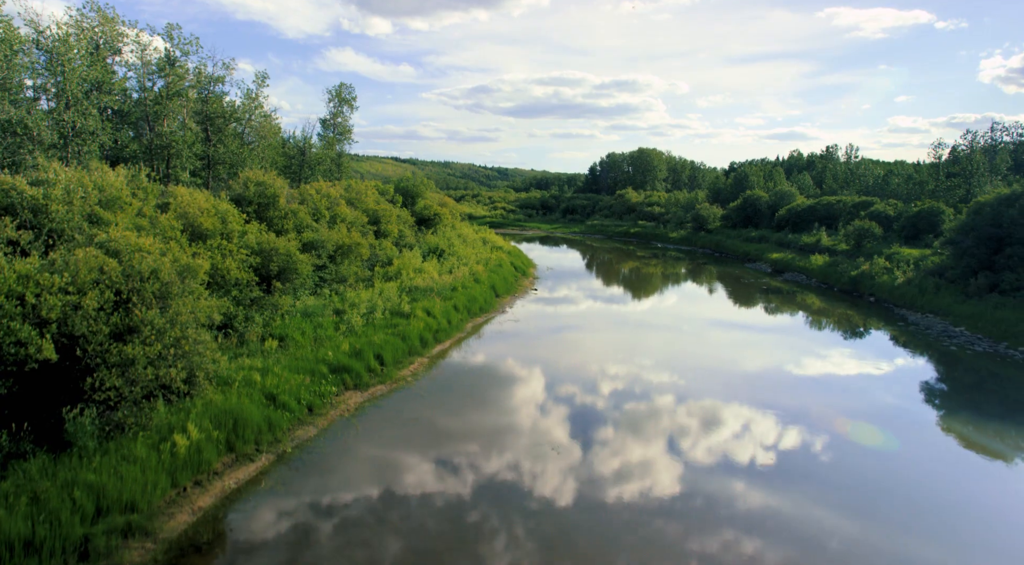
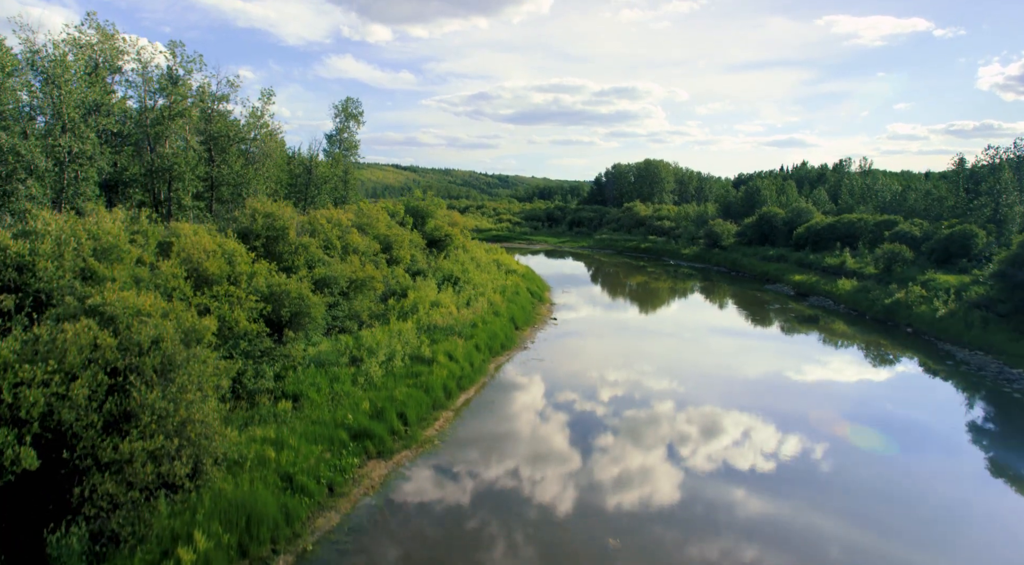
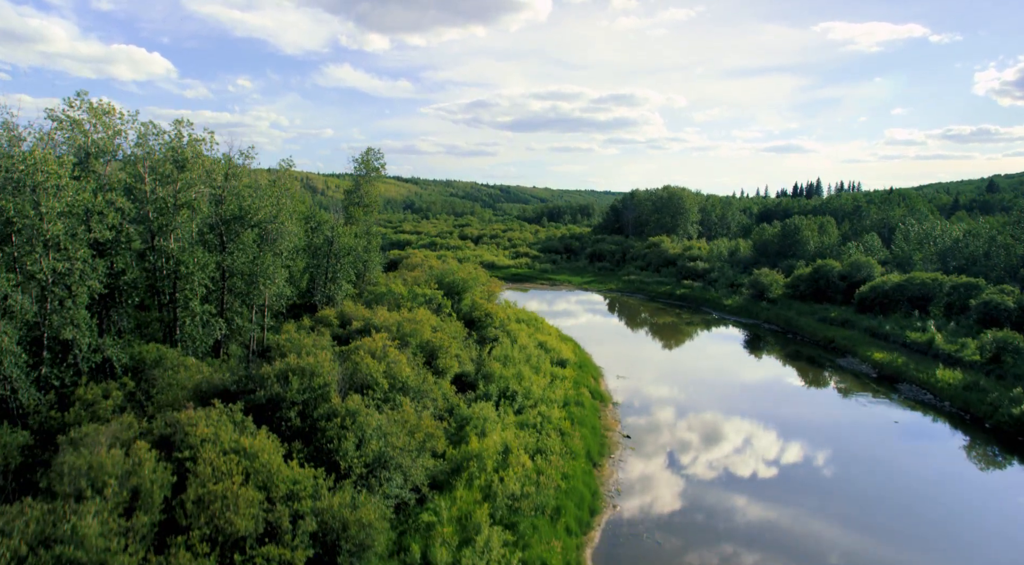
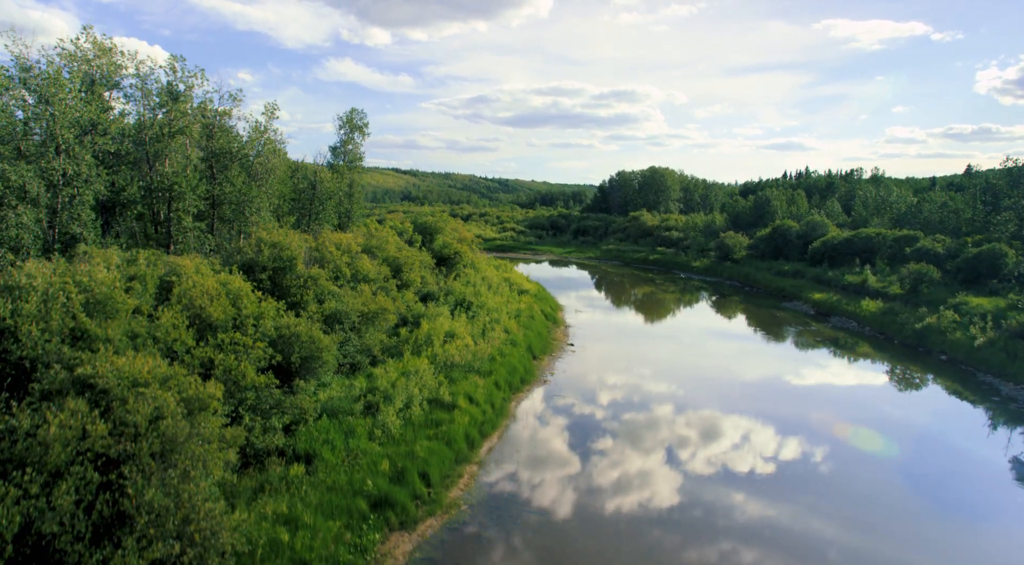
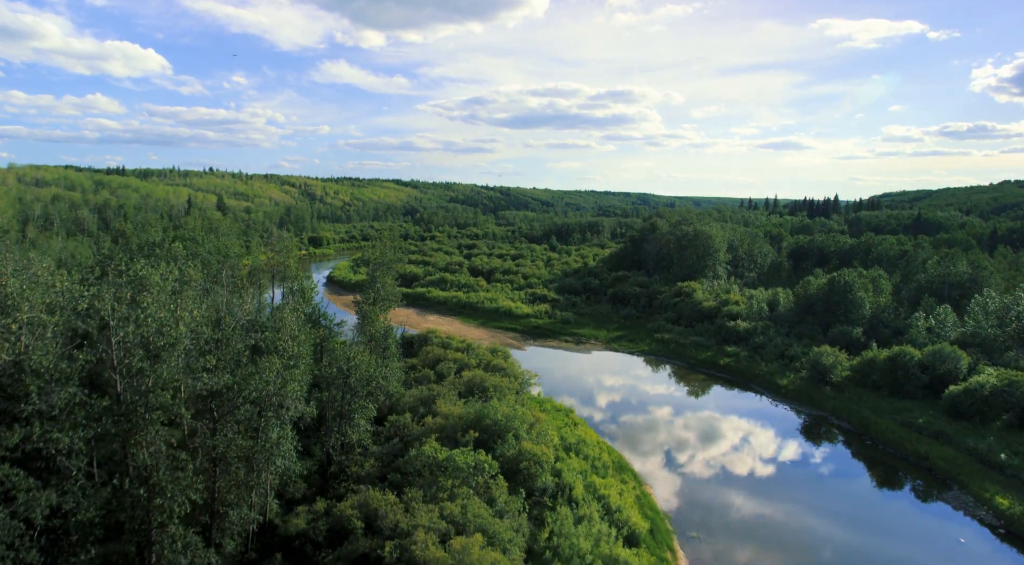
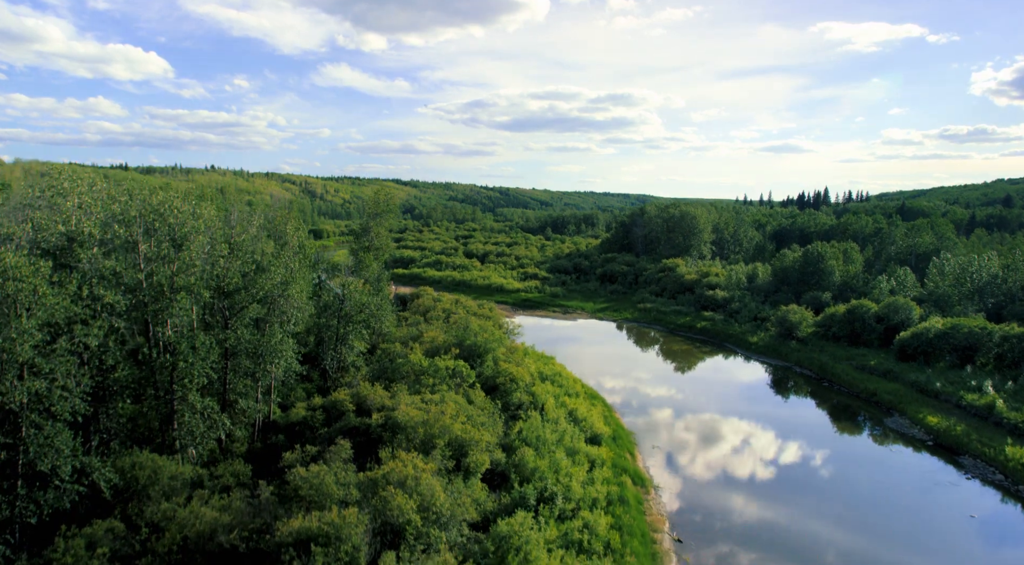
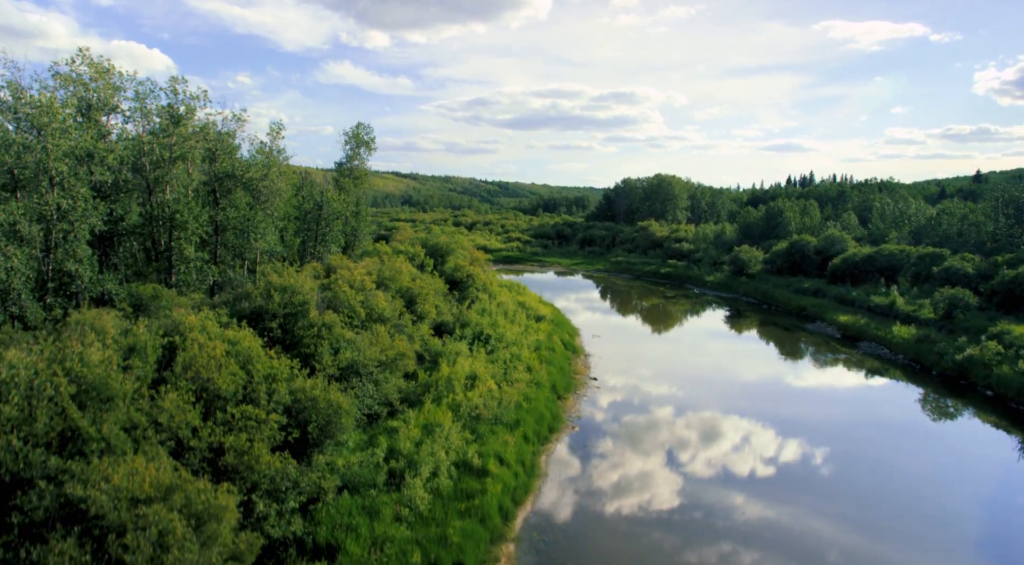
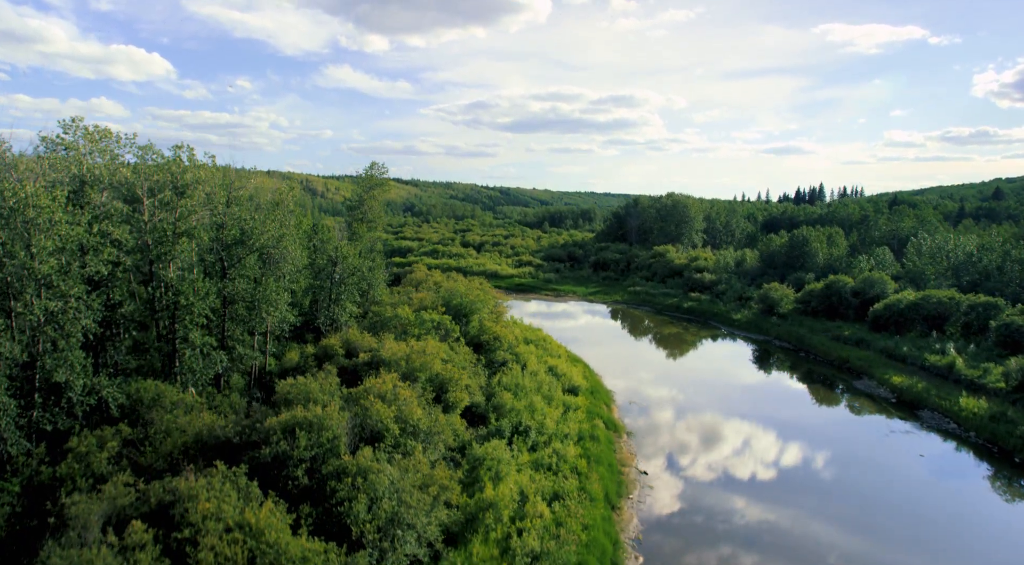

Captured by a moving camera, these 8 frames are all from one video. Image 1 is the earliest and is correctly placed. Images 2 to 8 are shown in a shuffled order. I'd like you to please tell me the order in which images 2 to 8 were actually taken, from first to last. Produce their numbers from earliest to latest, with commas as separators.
2, 4, 7, 3, 8, 6, 5
